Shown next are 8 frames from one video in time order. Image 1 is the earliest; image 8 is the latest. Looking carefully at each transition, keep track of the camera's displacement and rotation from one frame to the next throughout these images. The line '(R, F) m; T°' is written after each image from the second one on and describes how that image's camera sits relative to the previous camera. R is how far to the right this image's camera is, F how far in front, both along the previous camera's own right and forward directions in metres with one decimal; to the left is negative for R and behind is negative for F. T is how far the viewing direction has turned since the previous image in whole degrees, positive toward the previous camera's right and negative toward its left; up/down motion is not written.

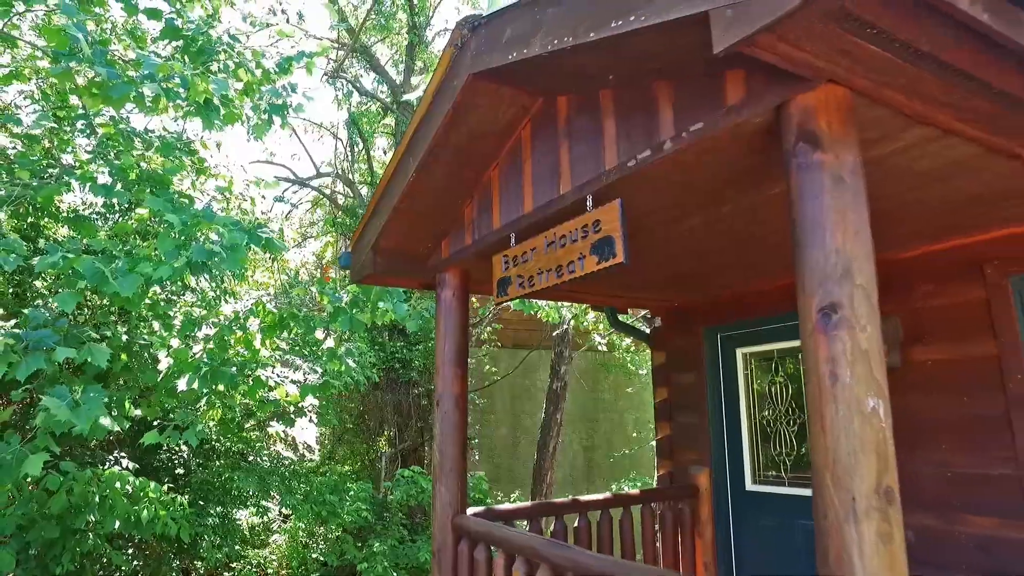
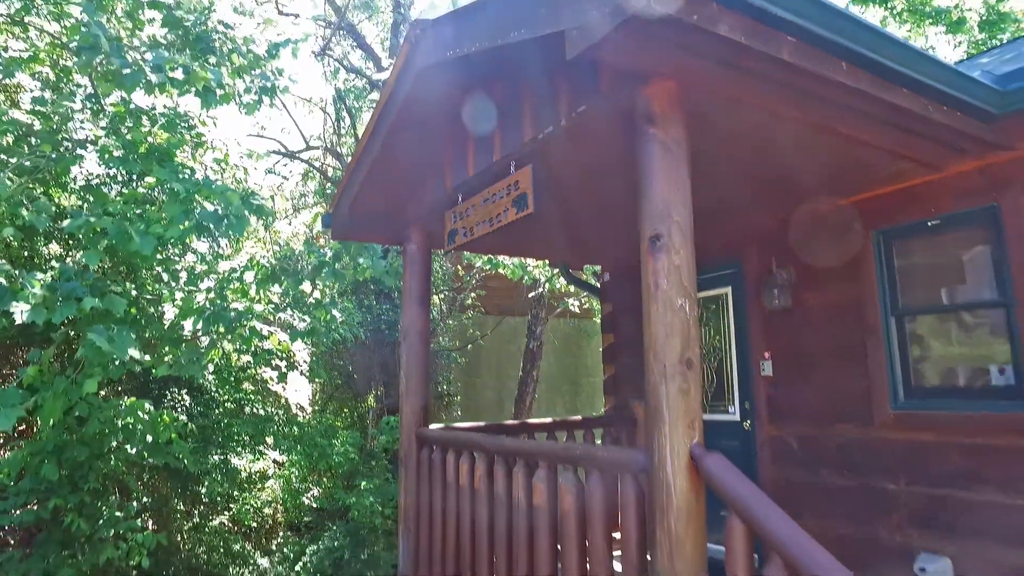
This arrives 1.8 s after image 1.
(+0.2, -0.7) m; +1°
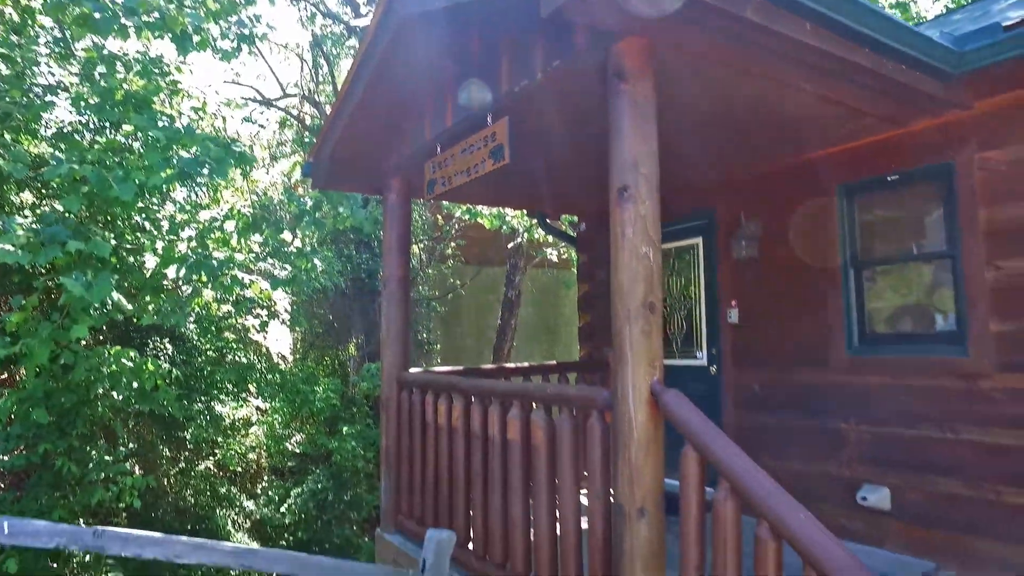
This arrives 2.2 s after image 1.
(0.0, -0.1) m; +2°
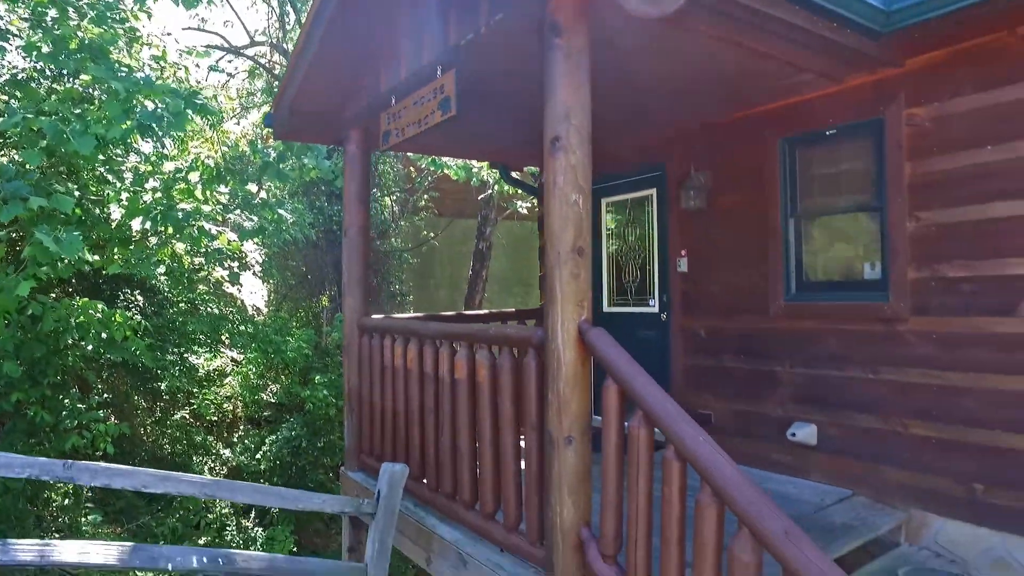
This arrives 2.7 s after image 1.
(+0.1, -0.2) m; +2°
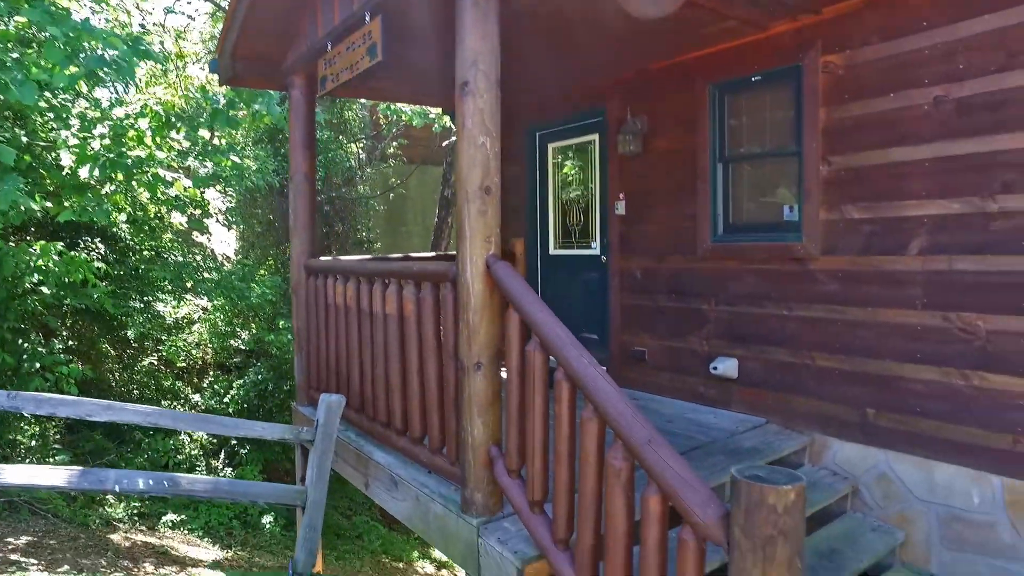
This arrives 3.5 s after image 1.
(+0.3, -0.2) m; +1°
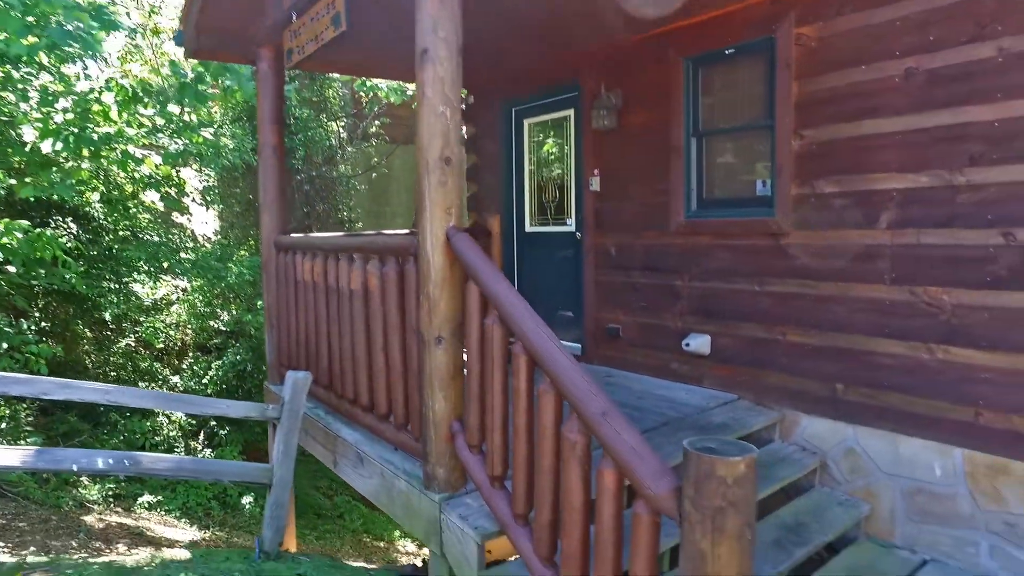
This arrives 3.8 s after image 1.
(+0.1, 0.0) m; +1°
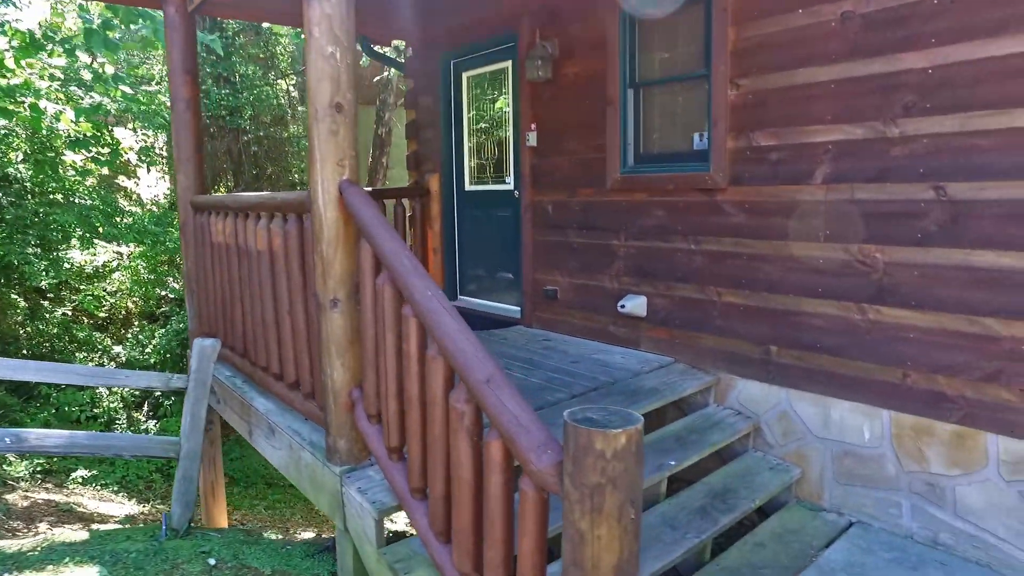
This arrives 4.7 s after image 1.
(+0.2, +0.2) m; +2°
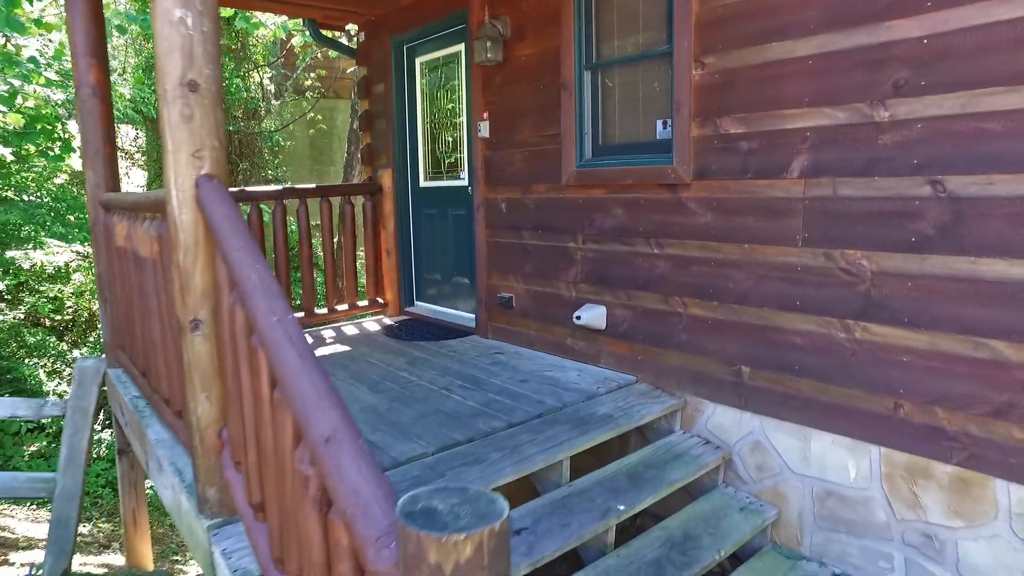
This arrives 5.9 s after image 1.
(+0.3, +0.4) m; 0°
